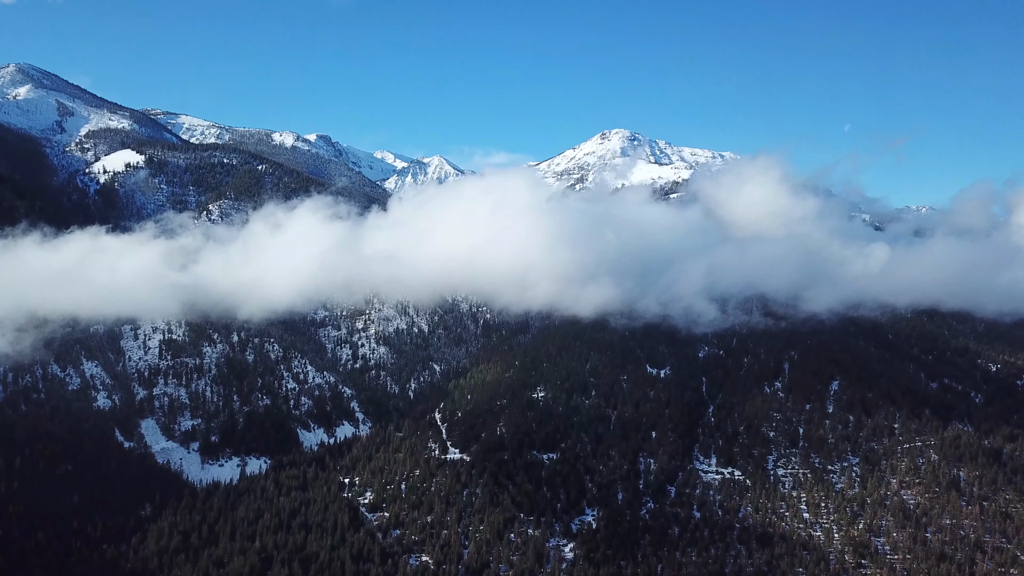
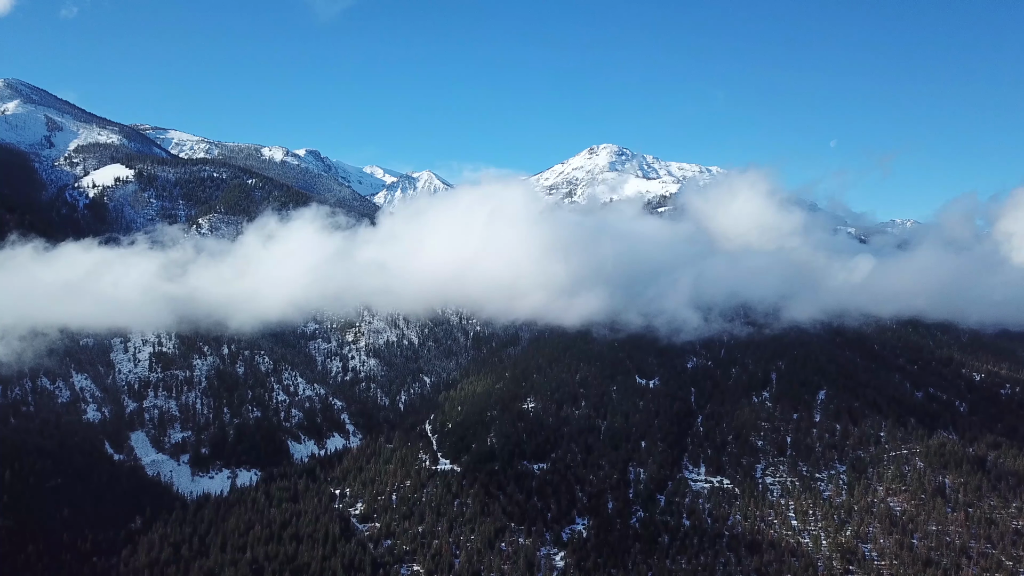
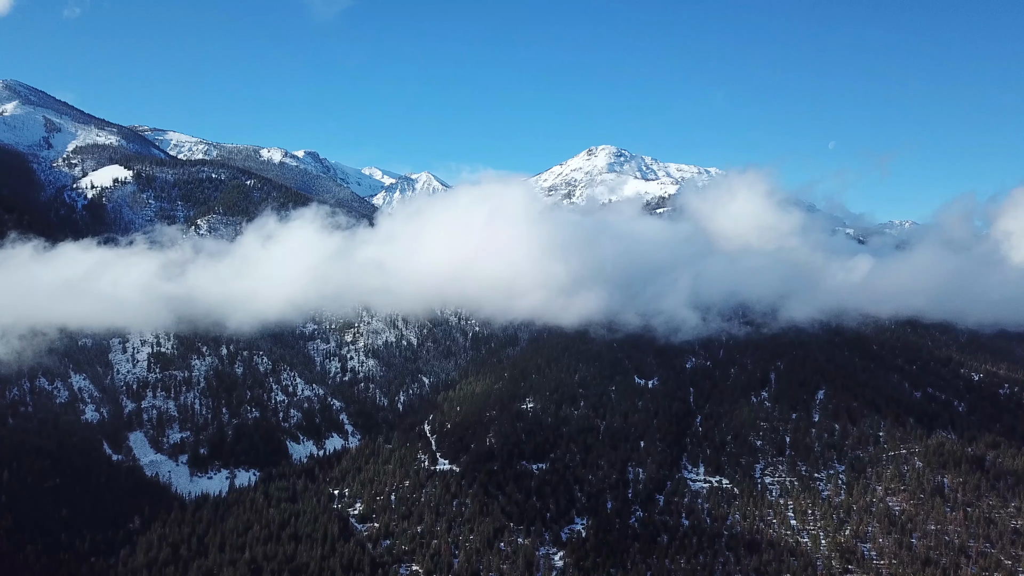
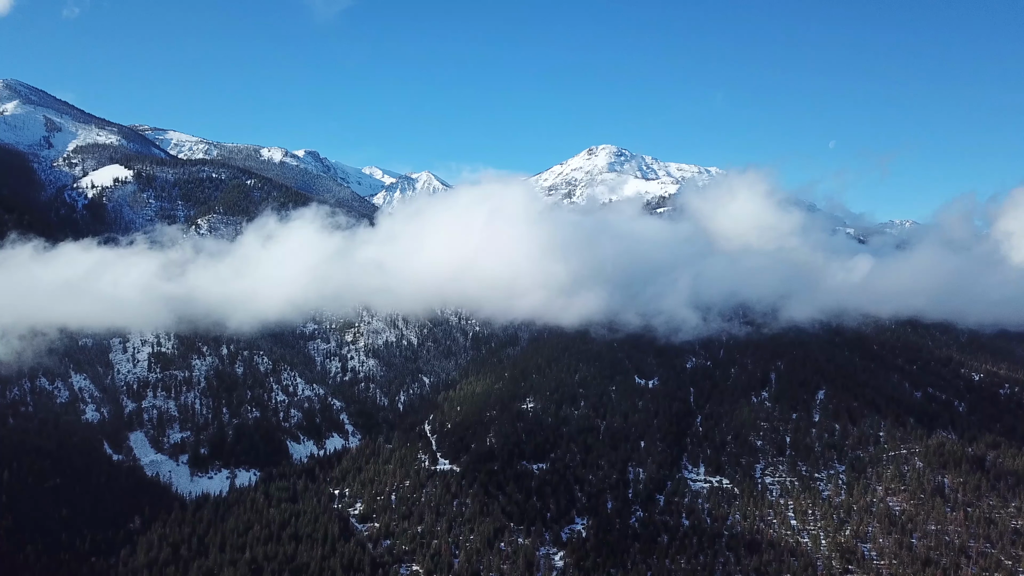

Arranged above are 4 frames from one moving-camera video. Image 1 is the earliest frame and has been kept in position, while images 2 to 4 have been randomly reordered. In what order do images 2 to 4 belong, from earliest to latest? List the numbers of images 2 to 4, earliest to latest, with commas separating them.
2, 4, 3
